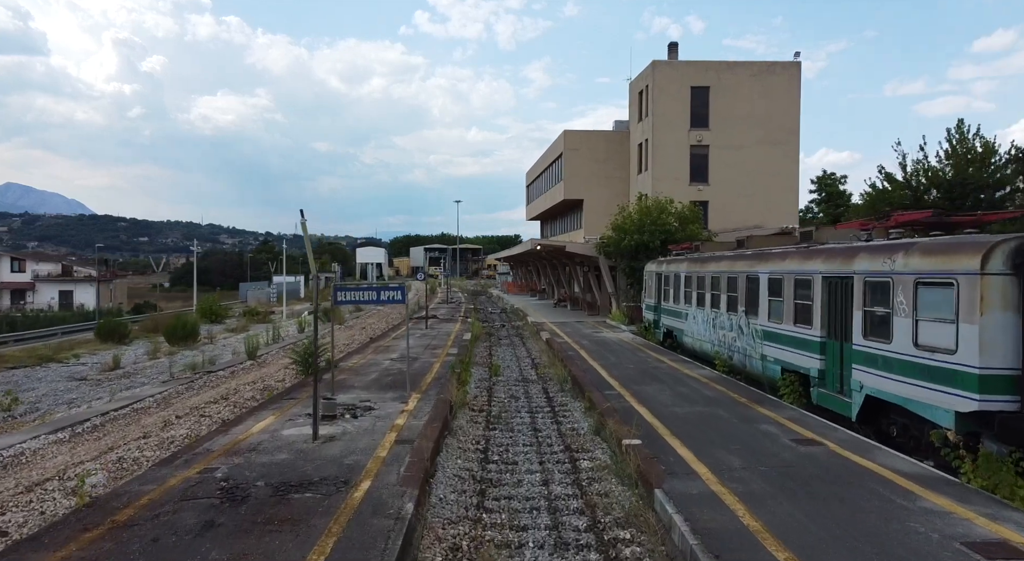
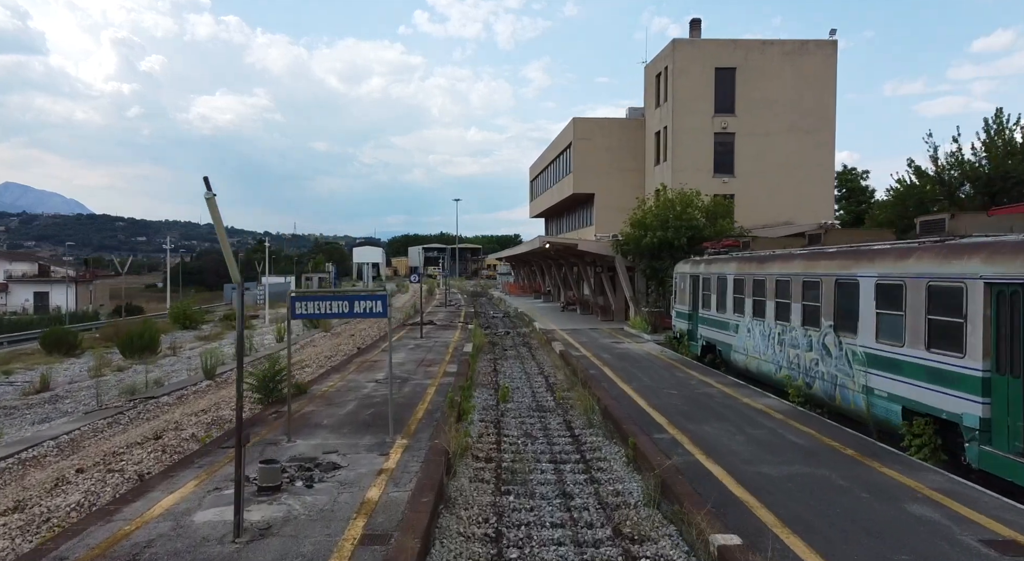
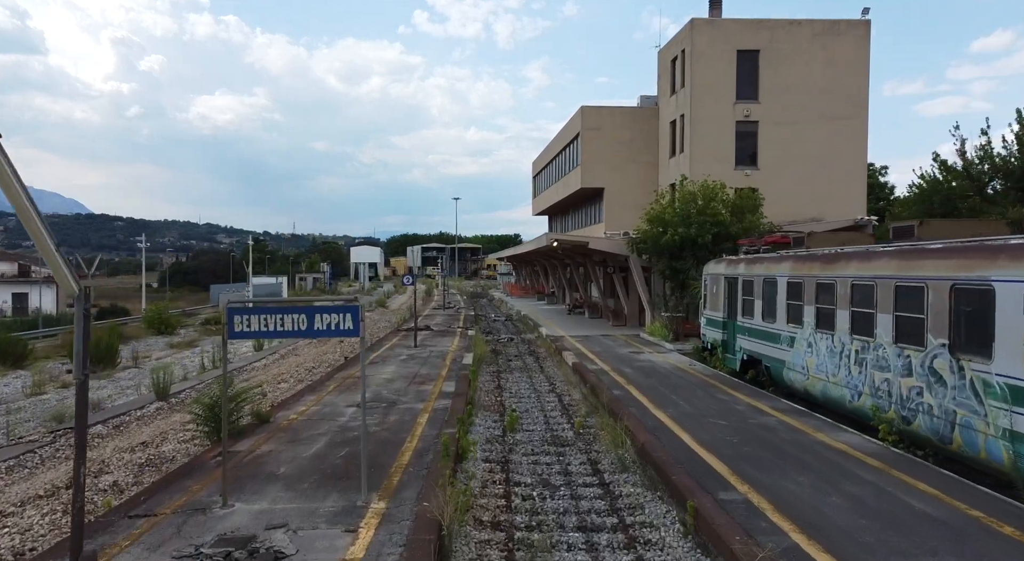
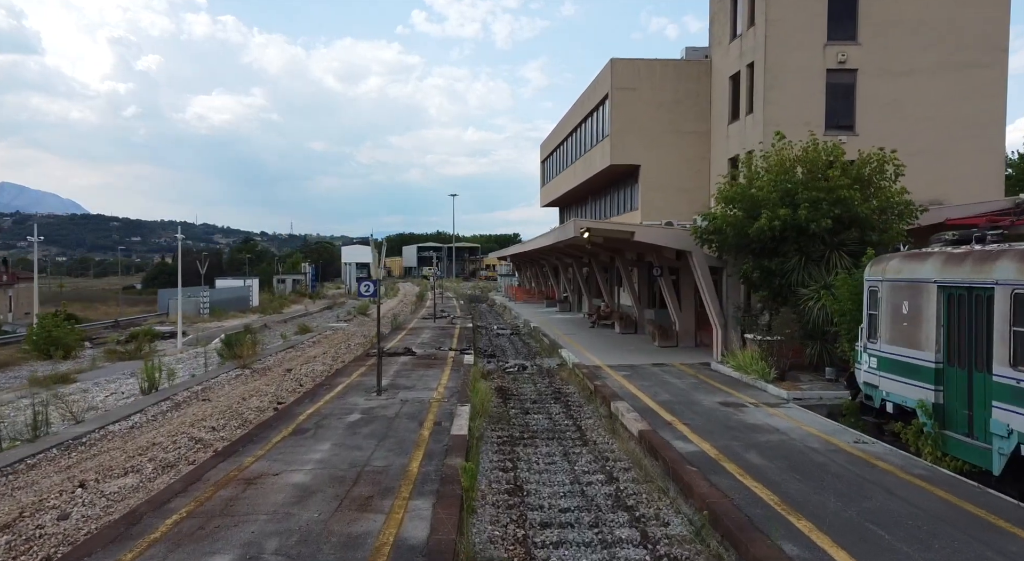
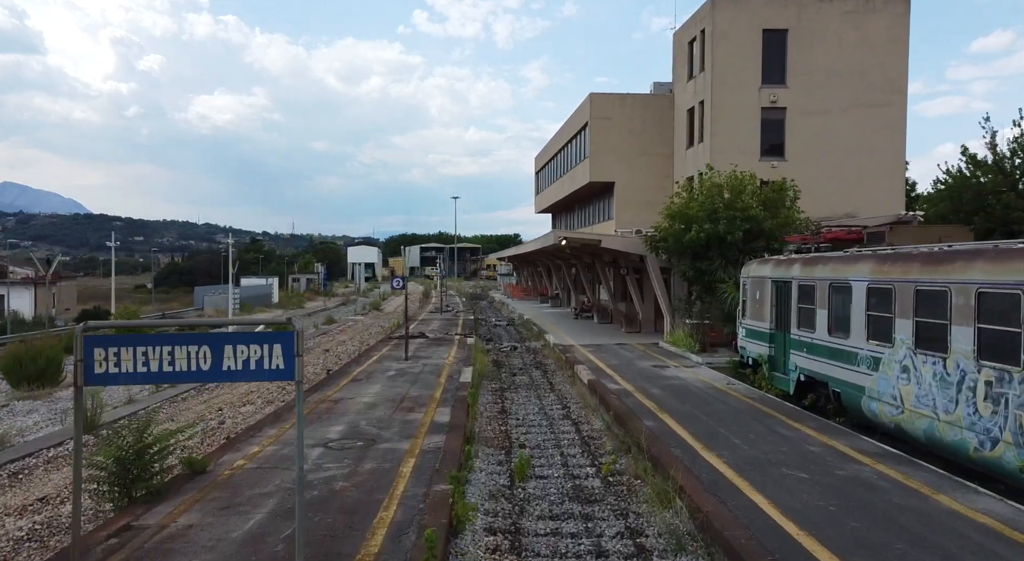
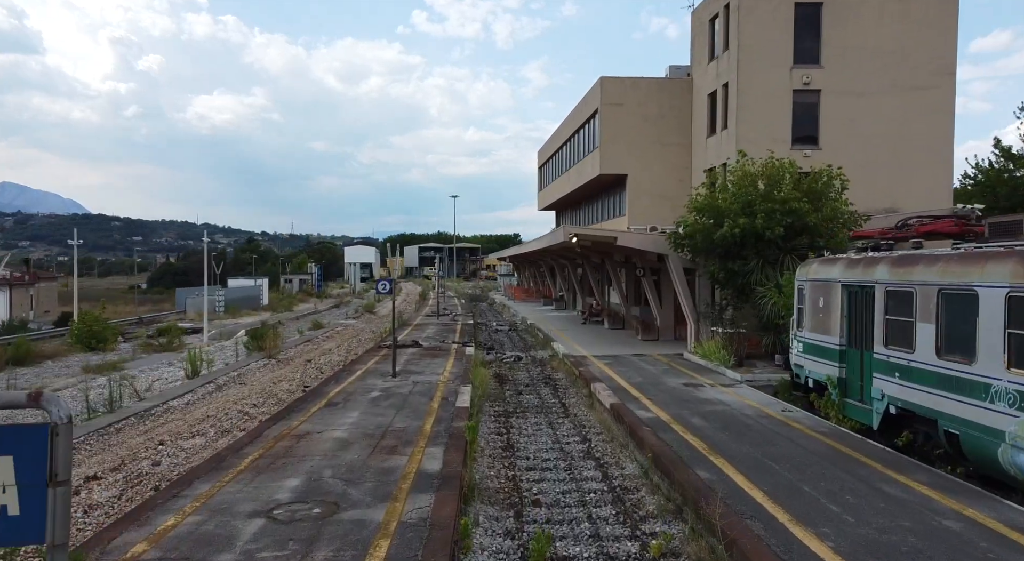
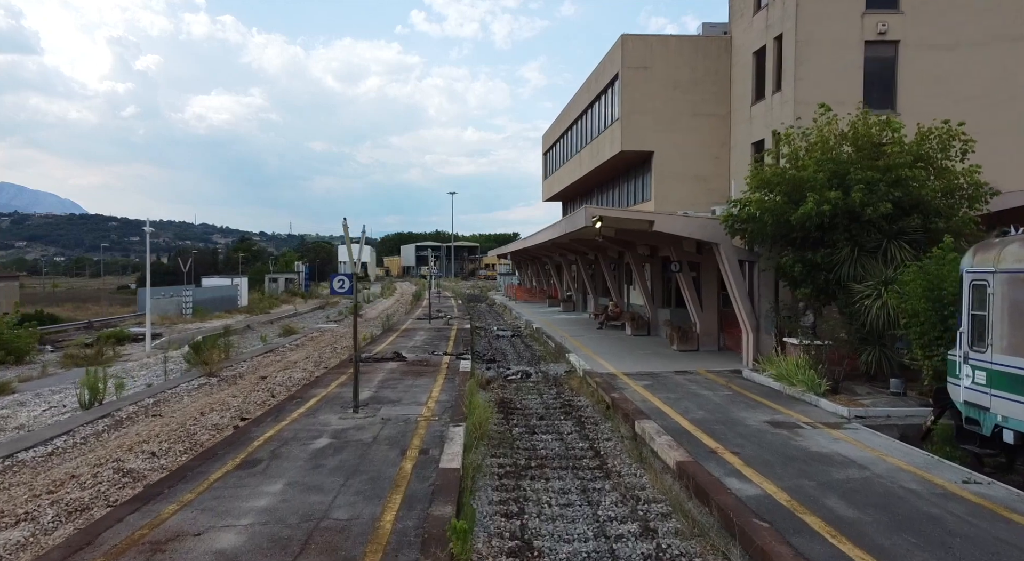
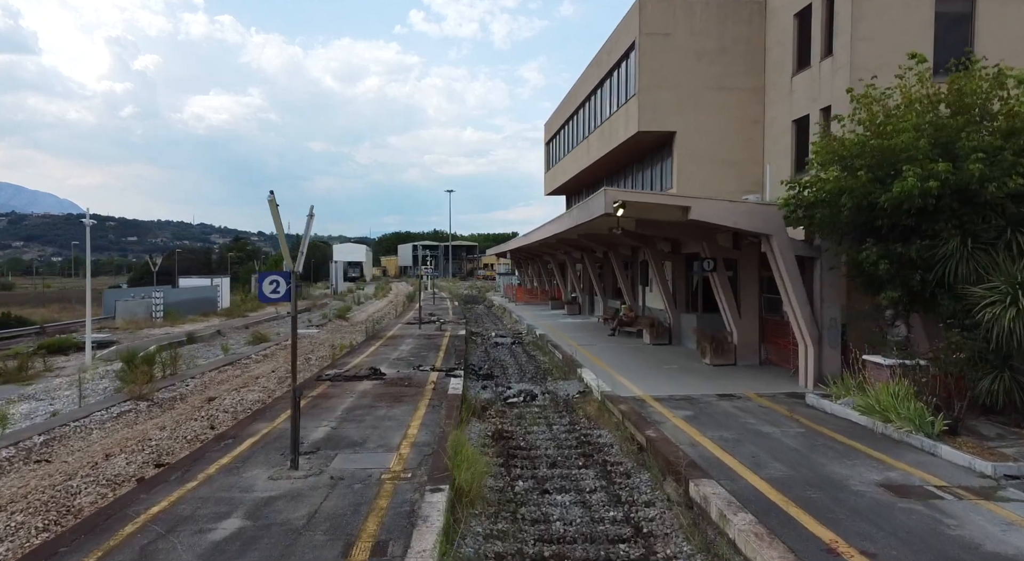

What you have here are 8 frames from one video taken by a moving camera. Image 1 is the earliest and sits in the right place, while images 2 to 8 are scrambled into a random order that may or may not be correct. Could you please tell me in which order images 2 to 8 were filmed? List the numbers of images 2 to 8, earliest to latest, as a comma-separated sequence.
2, 3, 5, 6, 4, 7, 8
